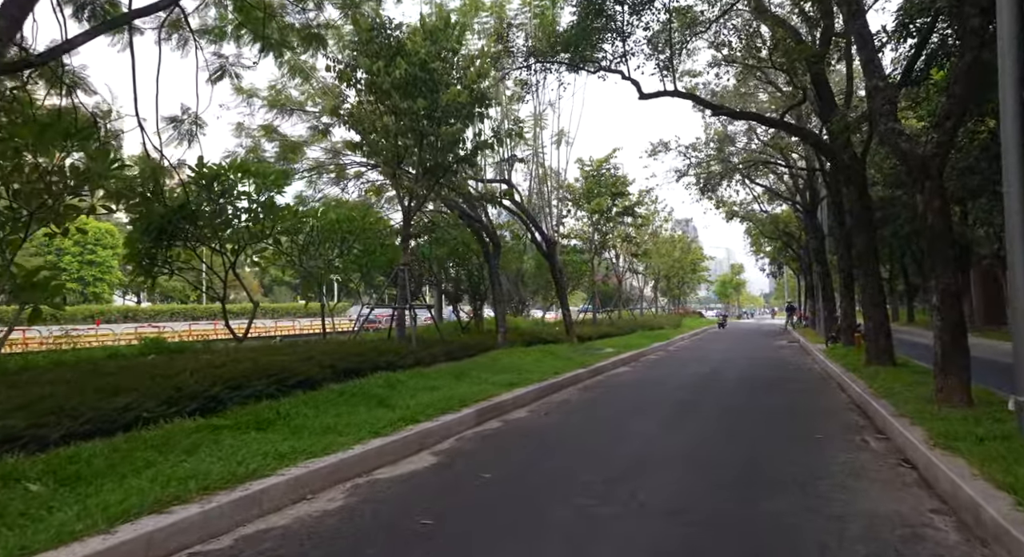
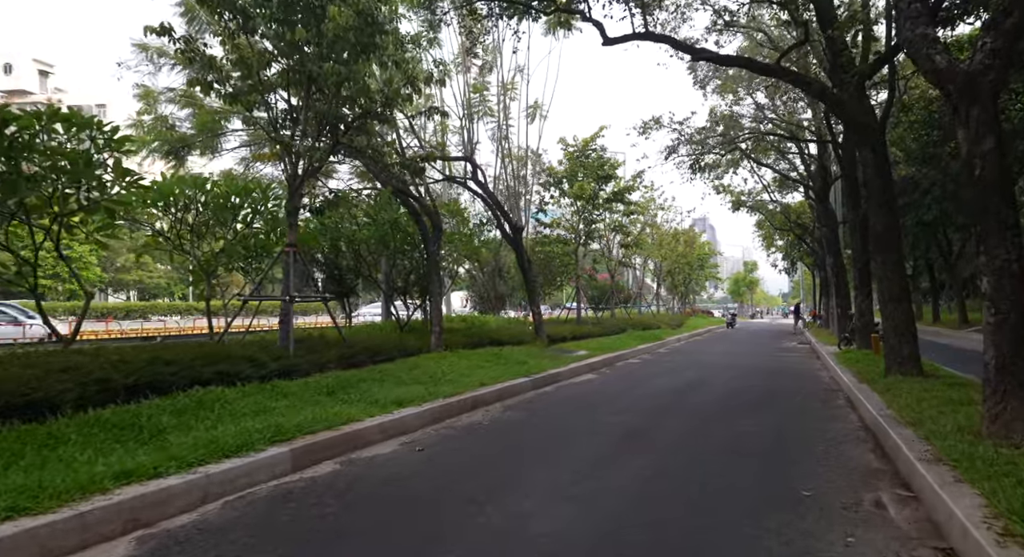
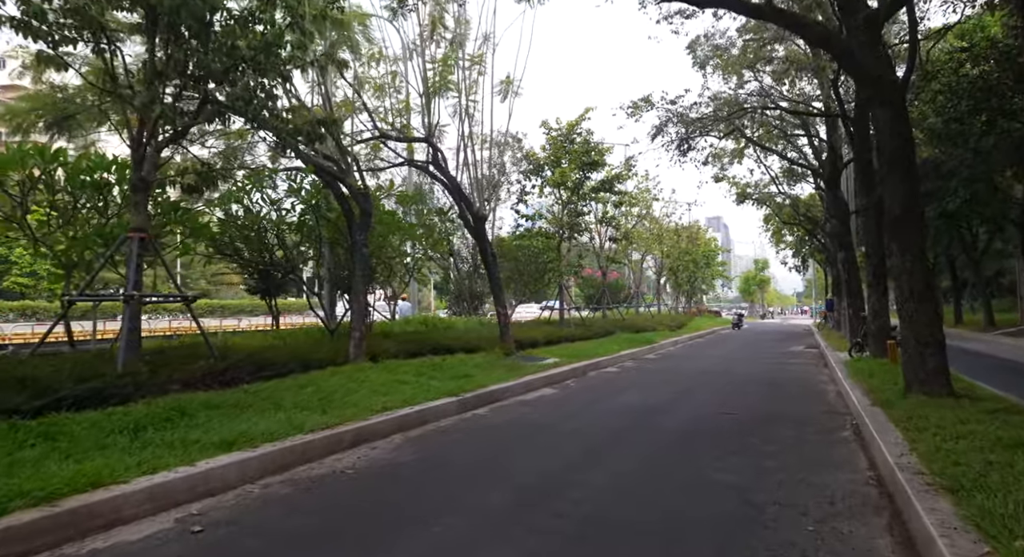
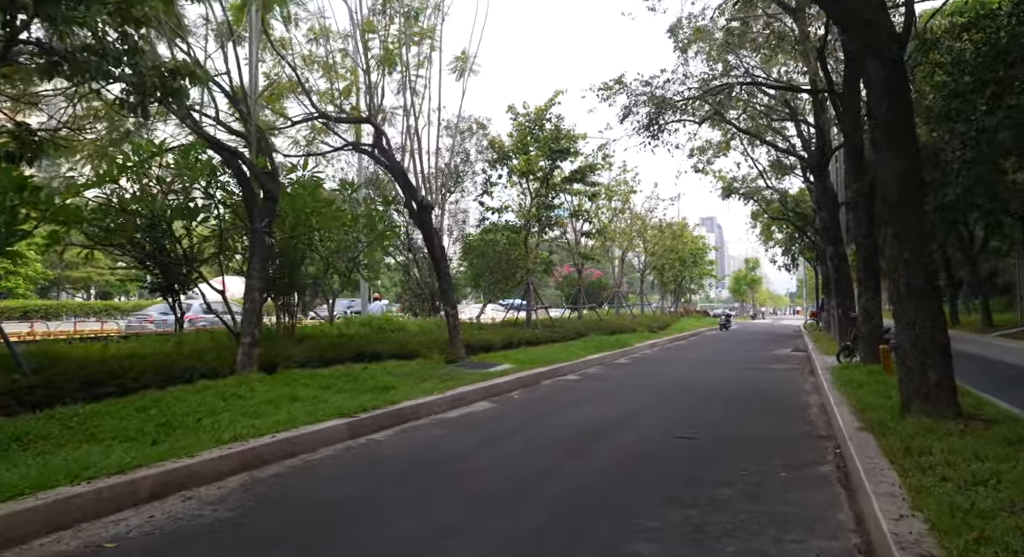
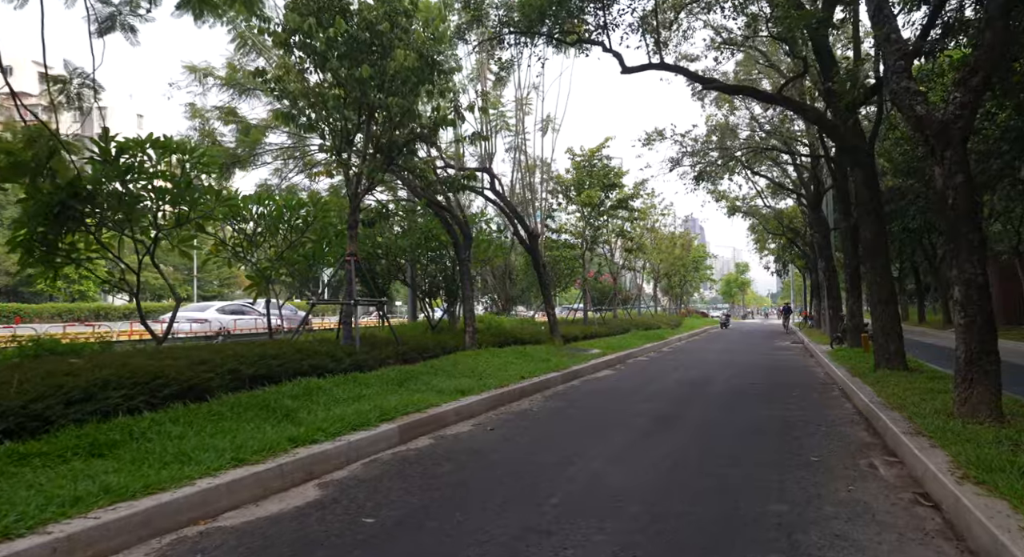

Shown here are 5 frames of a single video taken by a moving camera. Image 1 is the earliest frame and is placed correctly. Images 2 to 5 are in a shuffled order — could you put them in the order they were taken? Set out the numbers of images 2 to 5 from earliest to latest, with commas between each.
5, 2, 3, 4
